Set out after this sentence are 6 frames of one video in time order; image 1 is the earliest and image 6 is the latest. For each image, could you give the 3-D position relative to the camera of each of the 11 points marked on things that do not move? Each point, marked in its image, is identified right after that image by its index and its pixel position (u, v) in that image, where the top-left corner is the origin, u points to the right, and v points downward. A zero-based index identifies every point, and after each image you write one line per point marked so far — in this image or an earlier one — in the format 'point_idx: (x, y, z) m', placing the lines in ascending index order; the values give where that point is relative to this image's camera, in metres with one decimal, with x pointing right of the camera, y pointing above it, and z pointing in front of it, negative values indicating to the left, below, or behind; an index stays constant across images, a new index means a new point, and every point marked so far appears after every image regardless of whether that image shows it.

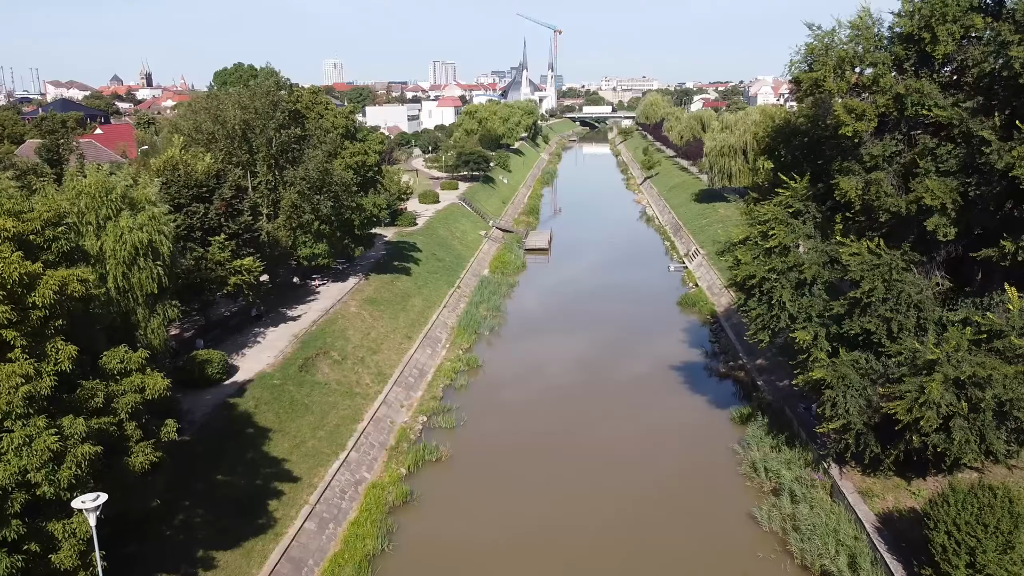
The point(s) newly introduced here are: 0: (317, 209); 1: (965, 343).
0: (-6.8, +2.8, +19.6) m
1: (+8.8, -1.1, +10.8) m
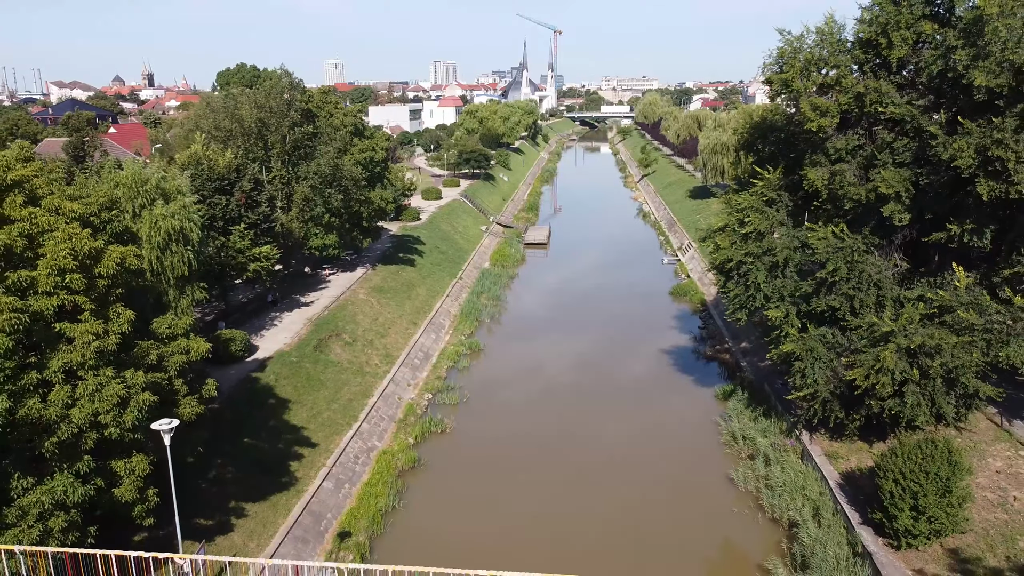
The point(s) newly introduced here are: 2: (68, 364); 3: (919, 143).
0: (-6.8, +3.2, +20.9) m
1: (+8.7, -0.7, +12.0) m
2: (-6.5, -1.1, +8.3) m
3: (+8.8, +3.1, +12.1) m
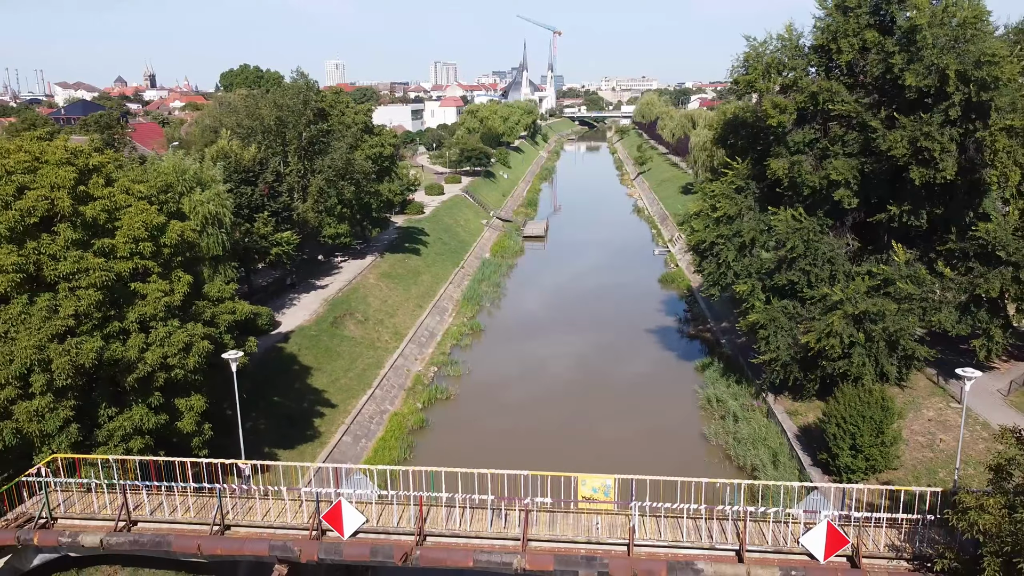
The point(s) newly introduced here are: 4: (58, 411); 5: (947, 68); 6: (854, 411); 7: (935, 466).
0: (-6.9, +3.8, +22.7) m
1: (+8.7, 0.0, +13.8) m
2: (-6.6, -0.5, +10.1) m
3: (+8.7, +3.7, +13.9) m
4: (-7.3, -2.0, +9.0) m
5: (+9.6, +4.8, +12.4) m
6: (+7.5, -2.7, +12.3) m
7: (+9.1, -3.8, +12.1) m
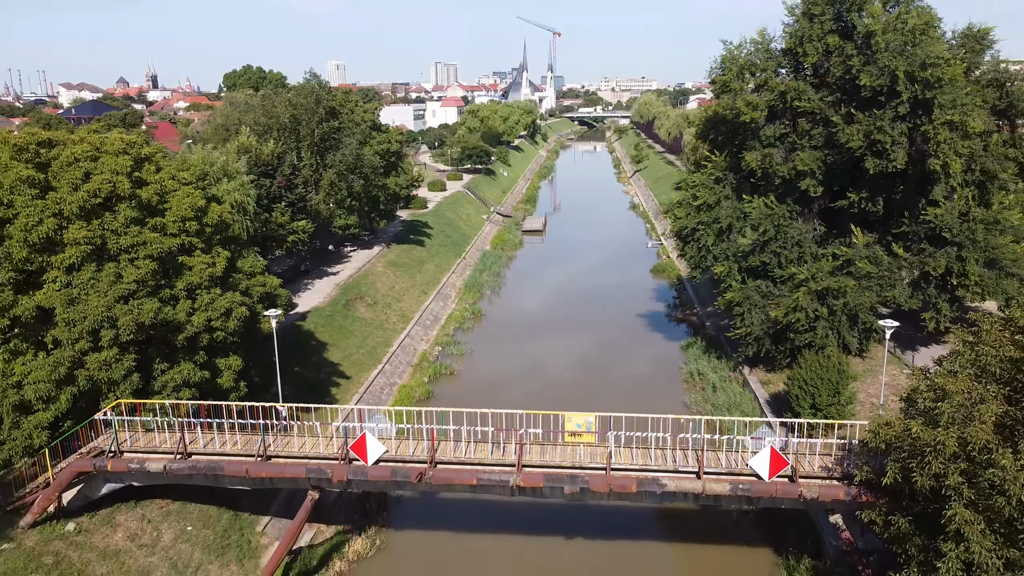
0: (-6.9, +4.4, +24.3) m
1: (+8.6, +0.5, +15.4) m
2: (-6.6, +0.1, +11.6) m
3: (+8.7, +4.3, +15.5) m
4: (-7.3, -1.4, +10.6) m
5: (+9.5, +5.4, +13.9) m
6: (+7.4, -2.1, +13.8) m
7: (+9.0, -3.3, +13.6) m
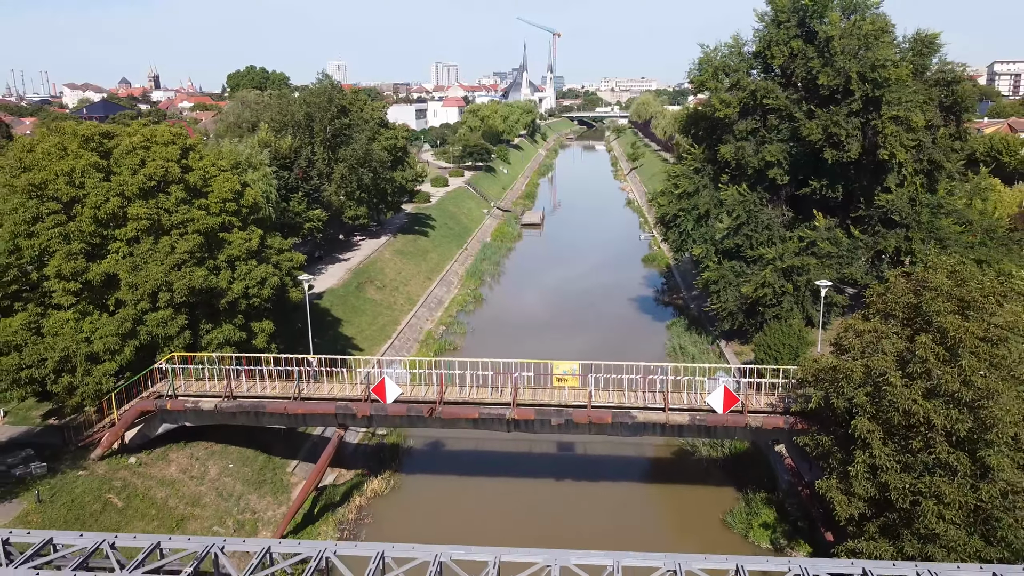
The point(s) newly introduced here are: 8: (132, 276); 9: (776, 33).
0: (-7.0, +5.0, +26.1) m
1: (+8.5, +1.2, +17.2) m
2: (-6.7, +0.7, +13.4) m
3: (+8.6, +5.0, +17.3) m
4: (-7.4, -0.7, +12.4) m
5: (+9.4, +6.0, +15.7) m
6: (+7.3, -1.5, +15.6) m
7: (+9.0, -2.6, +15.4) m
8: (-8.1, +0.2, +12.1) m
9: (+8.2, +7.9, +17.6) m
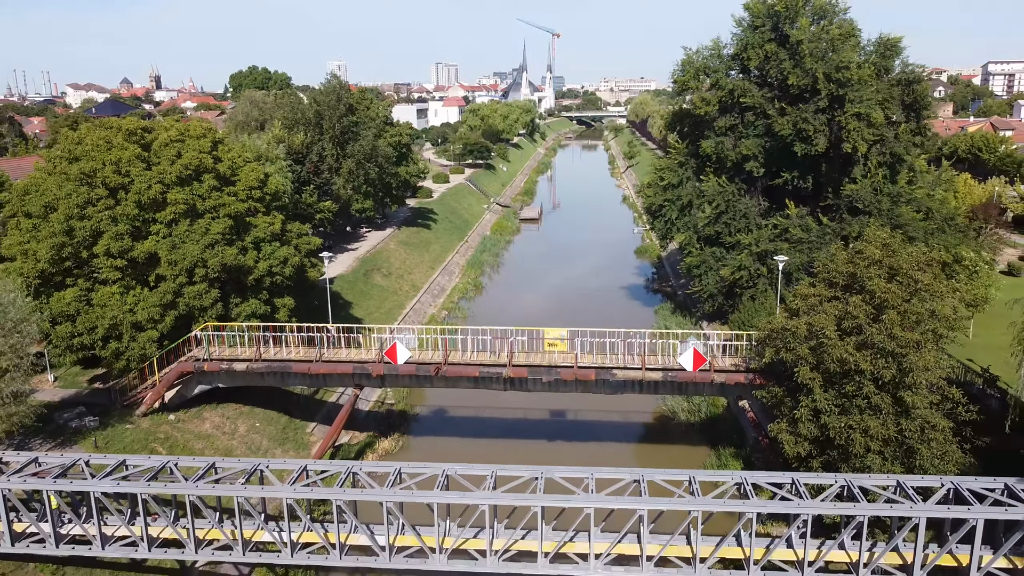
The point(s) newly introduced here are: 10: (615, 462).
0: (-7.1, +5.6, +27.6) m
1: (+8.5, +1.8, +18.7) m
2: (-6.8, +1.3, +15.0) m
3: (+8.5, +5.6, +18.8) m
4: (-7.5, -0.1, +14.0) m
5: (+9.3, +6.6, +17.3) m
6: (+7.2, -0.9, +17.2) m
7: (+8.9, -2.0, +17.0) m
8: (-8.2, +0.8, +13.6) m
9: (+8.2, +8.5, +19.1) m
10: (+2.7, -4.6, +15.1) m
